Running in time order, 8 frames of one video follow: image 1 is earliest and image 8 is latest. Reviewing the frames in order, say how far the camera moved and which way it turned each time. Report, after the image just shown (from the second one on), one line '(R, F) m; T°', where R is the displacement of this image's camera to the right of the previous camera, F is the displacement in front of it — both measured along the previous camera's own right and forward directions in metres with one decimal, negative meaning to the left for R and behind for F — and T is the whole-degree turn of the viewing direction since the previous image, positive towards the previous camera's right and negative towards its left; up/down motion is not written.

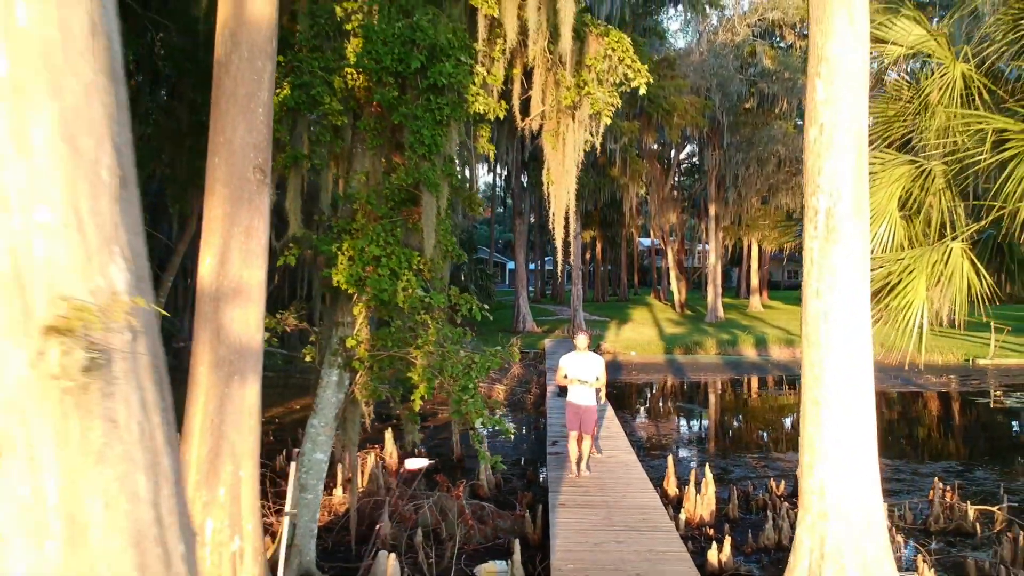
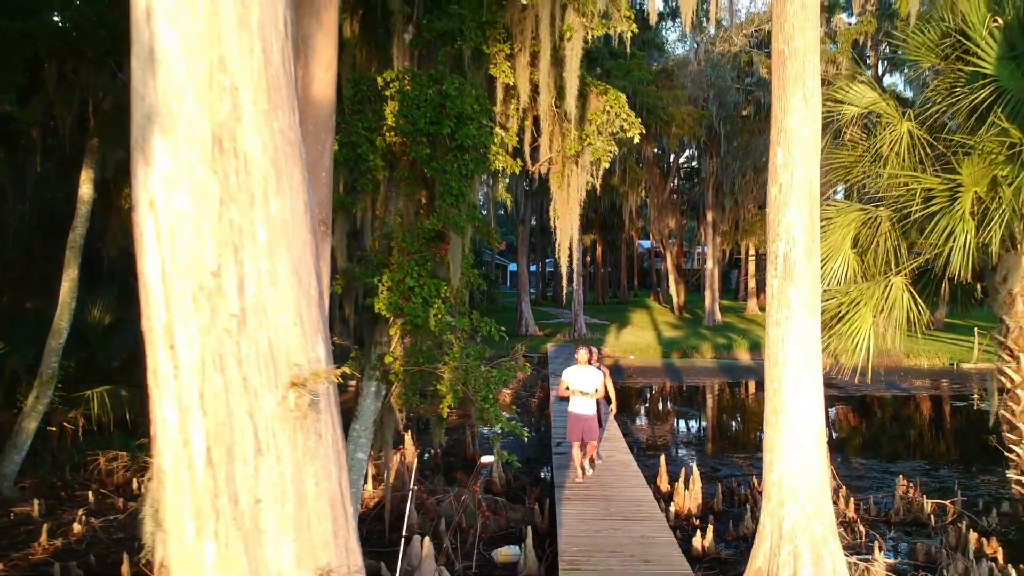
(-0.1, -1.1) m; 0°
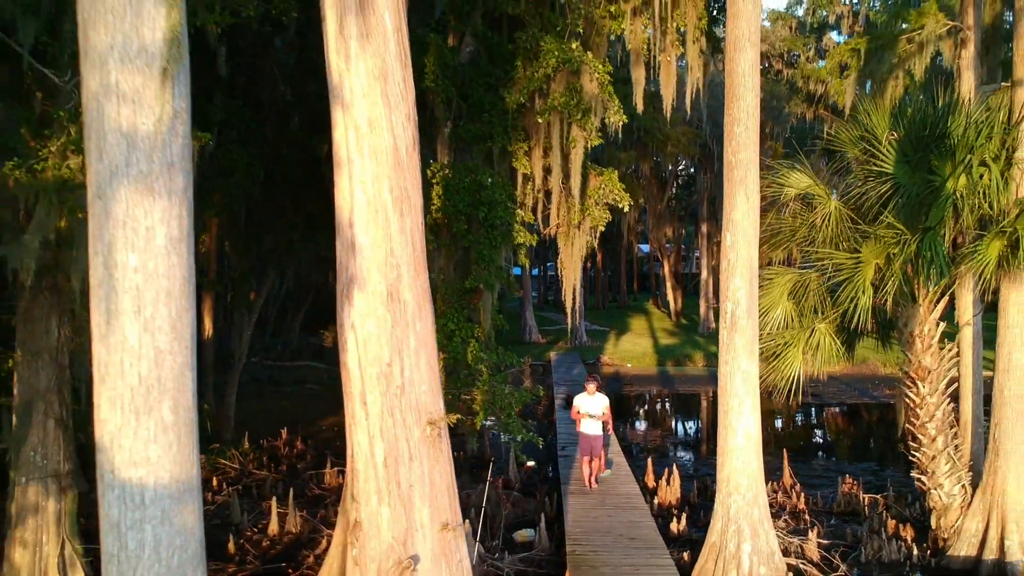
(-0.2, -2.1) m; 0°
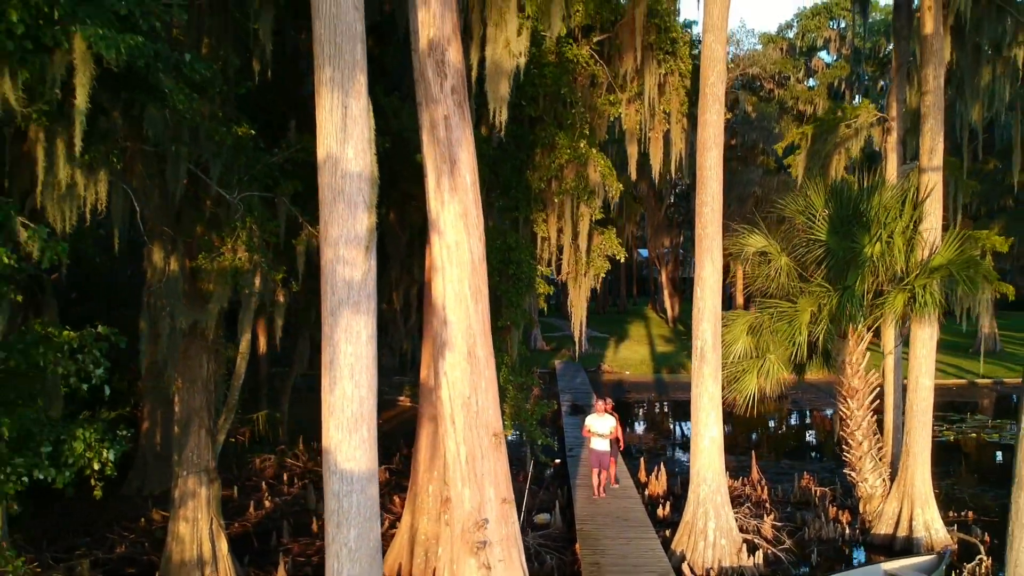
(-0.3, -2.6) m; 0°
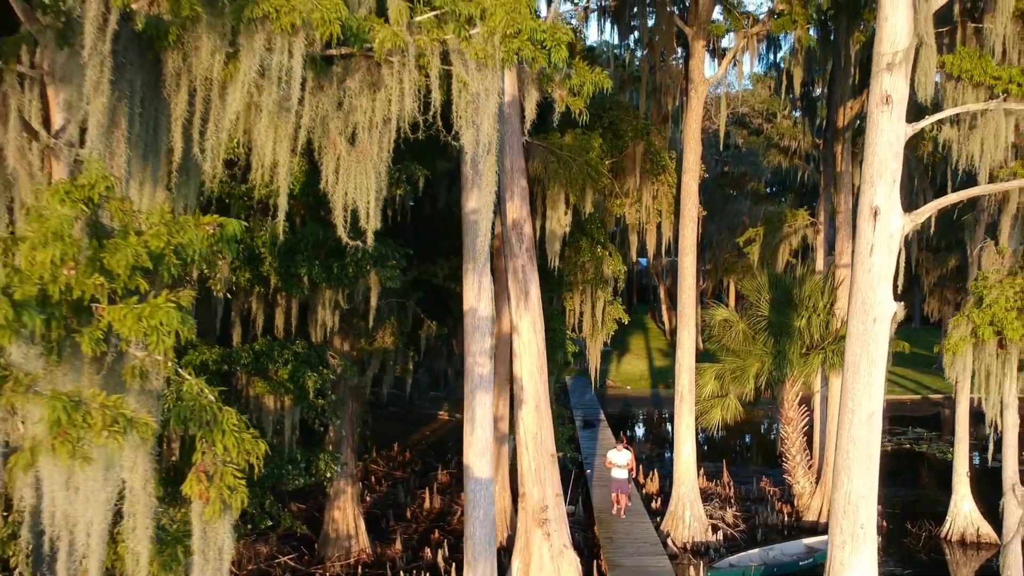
(-0.7, -4.7) m; 0°
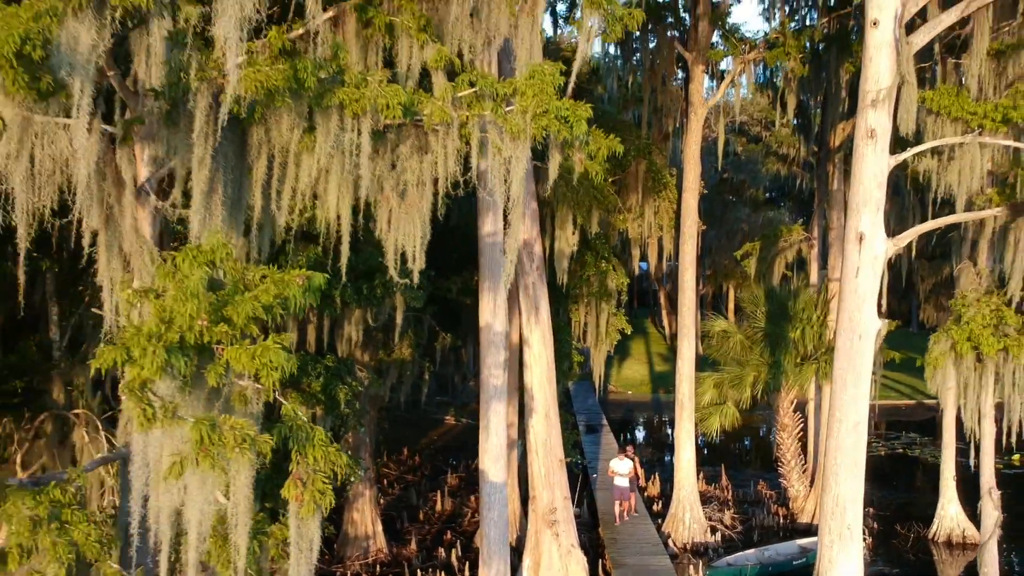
(-0.2, -0.8) m; 0°
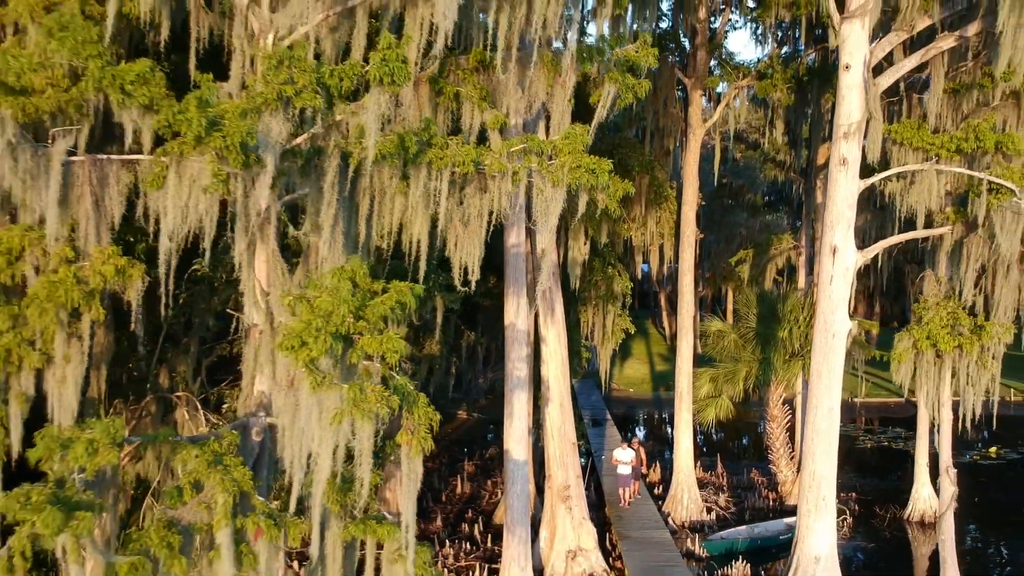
(-0.3, -1.7) m; 0°
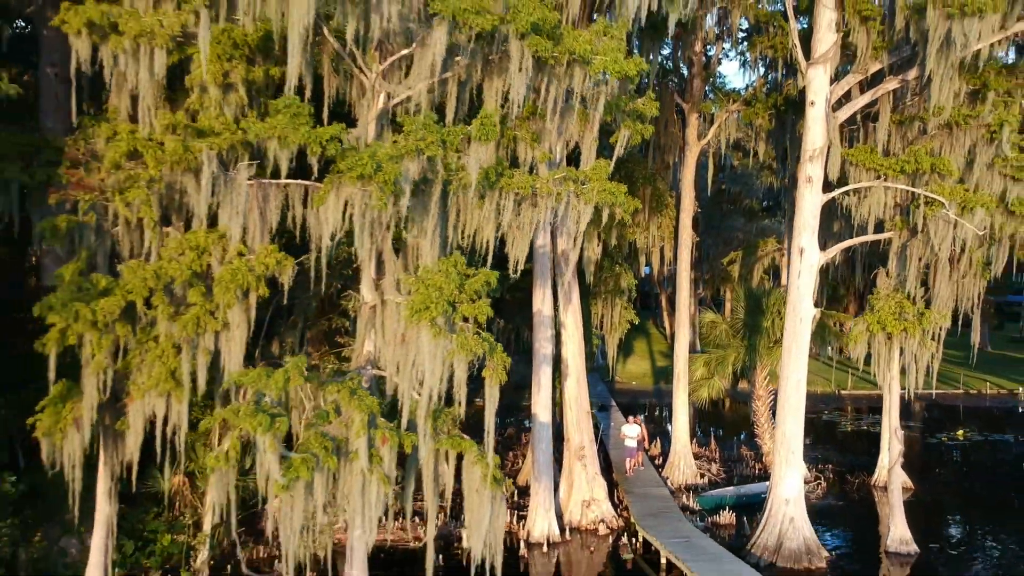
(-0.5, -2.9) m; 0°
